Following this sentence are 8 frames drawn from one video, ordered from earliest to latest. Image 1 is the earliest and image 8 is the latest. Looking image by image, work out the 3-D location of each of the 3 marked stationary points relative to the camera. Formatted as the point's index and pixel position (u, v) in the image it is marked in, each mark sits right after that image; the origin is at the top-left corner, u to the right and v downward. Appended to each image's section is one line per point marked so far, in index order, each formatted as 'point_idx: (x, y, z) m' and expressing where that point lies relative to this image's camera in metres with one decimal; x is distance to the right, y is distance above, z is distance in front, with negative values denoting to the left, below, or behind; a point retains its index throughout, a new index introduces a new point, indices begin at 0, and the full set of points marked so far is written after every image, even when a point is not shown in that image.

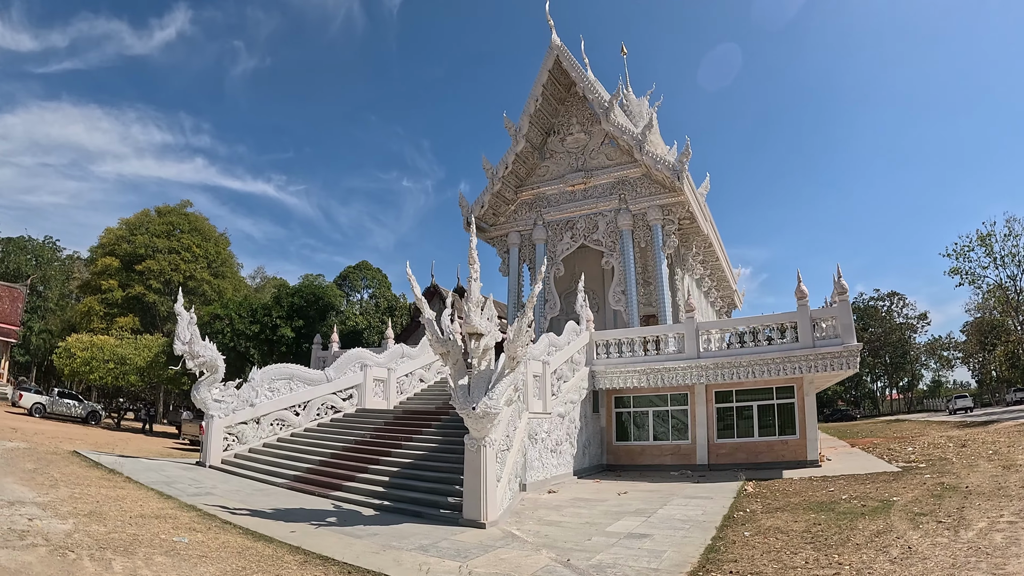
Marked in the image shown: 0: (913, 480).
0: (+7.2, -3.3, +10.3) m
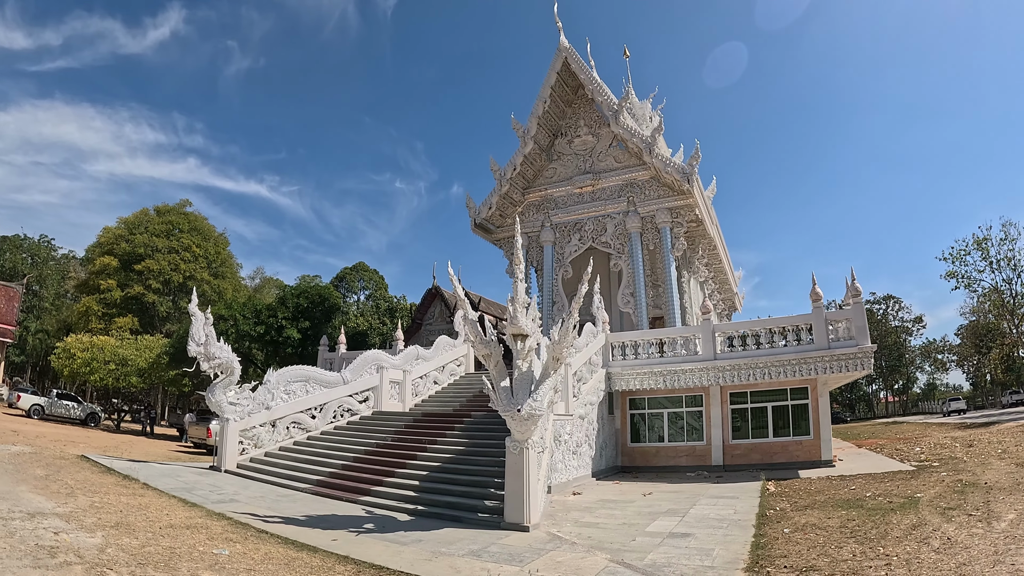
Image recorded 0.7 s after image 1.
0: (+7.6, -3.3, +10.4) m
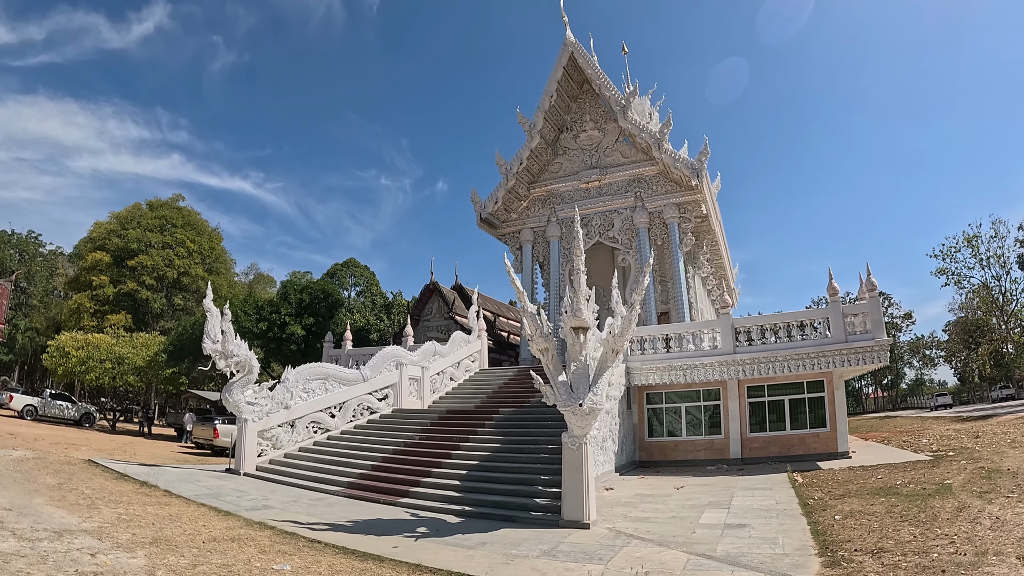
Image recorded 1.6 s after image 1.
0: (+8.1, -3.2, +10.5) m
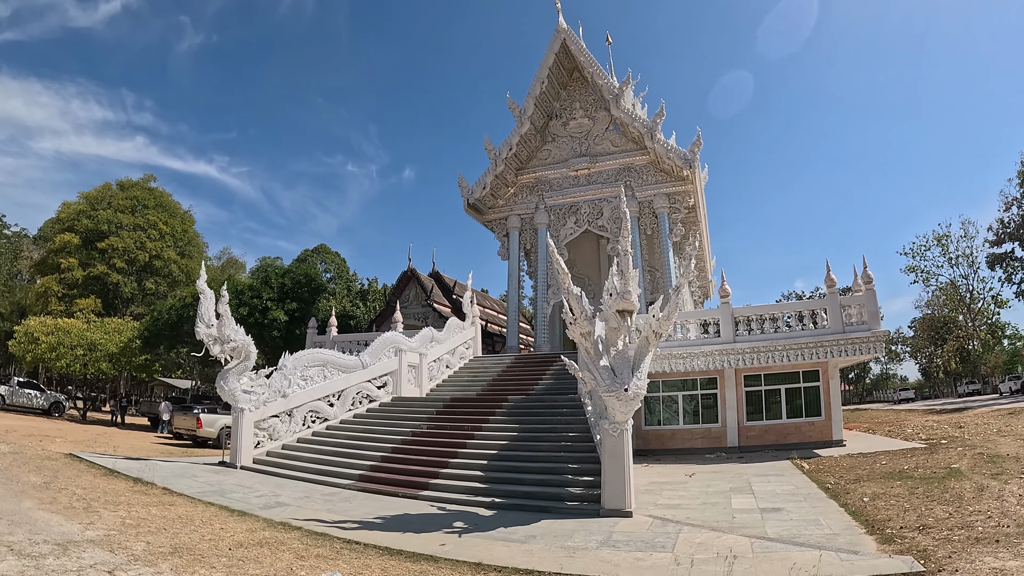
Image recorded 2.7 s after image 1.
0: (+8.3, -3.1, +10.8) m
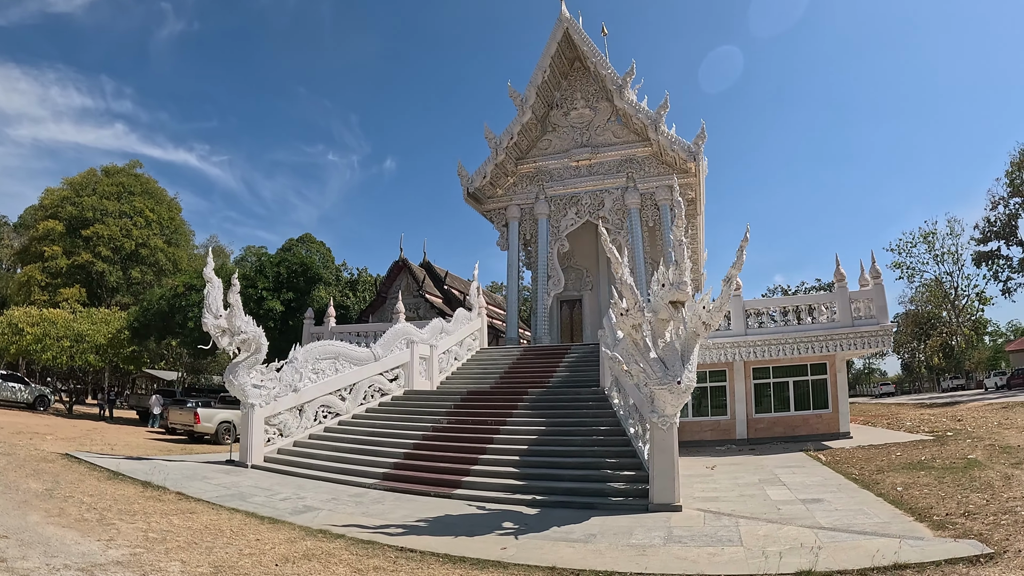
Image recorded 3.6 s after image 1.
0: (+8.6, -3.0, +11.0) m
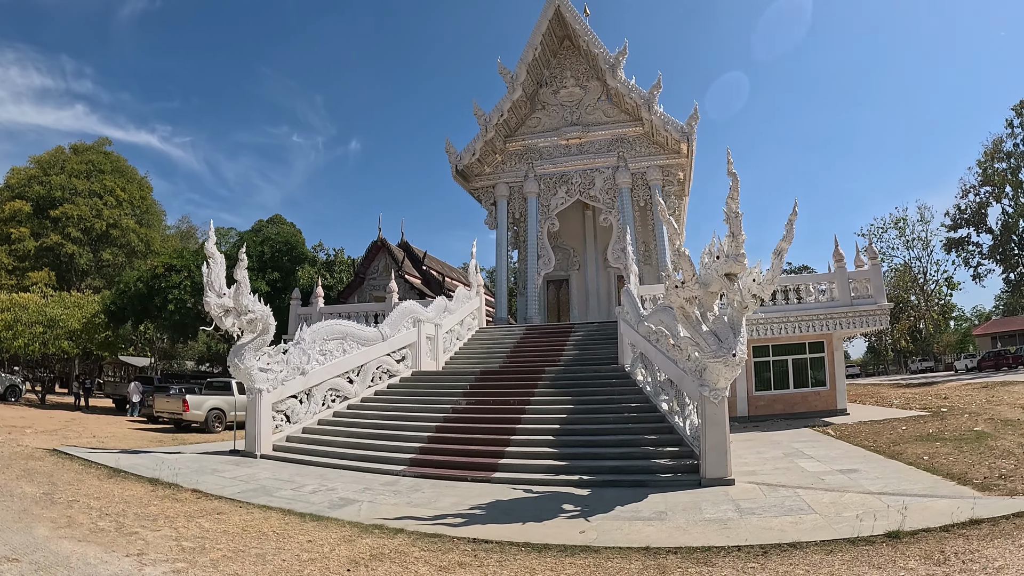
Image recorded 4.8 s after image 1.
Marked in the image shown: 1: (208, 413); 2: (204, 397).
0: (+8.8, -2.5, +11.4) m
1: (-8.2, -3.4, +15.7) m
2: (-8.4, -3.0, +15.8) m
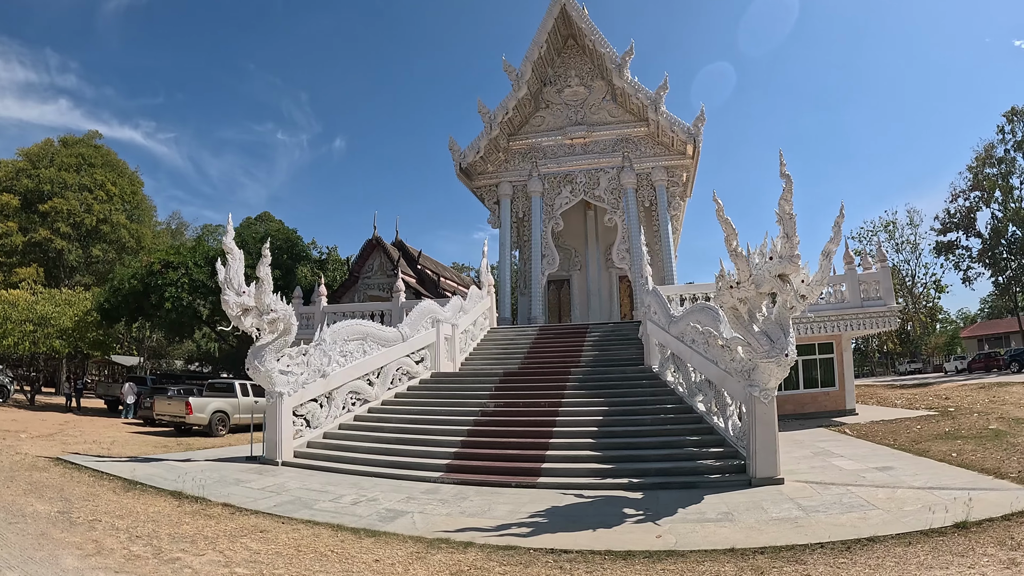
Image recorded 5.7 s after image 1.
0: (+9.2, -2.6, +11.6) m
1: (-8.0, -3.3, +15.4) m
2: (-8.2, -2.9, +15.5) m
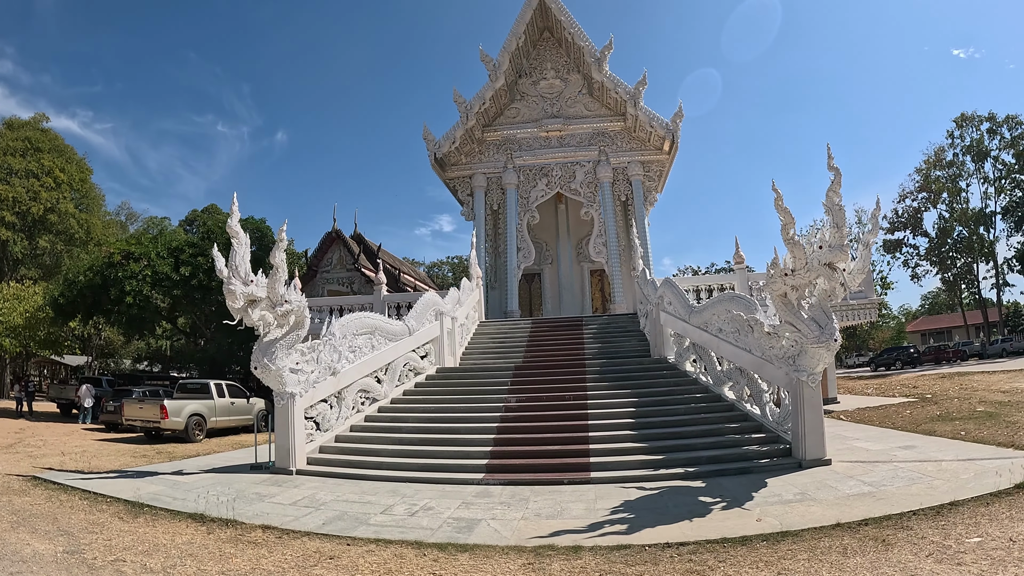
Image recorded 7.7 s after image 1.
0: (+9.2, -2.4, +12.2) m
1: (-8.2, -3.2, +14.6) m
2: (-8.4, -2.7, +14.7) m
